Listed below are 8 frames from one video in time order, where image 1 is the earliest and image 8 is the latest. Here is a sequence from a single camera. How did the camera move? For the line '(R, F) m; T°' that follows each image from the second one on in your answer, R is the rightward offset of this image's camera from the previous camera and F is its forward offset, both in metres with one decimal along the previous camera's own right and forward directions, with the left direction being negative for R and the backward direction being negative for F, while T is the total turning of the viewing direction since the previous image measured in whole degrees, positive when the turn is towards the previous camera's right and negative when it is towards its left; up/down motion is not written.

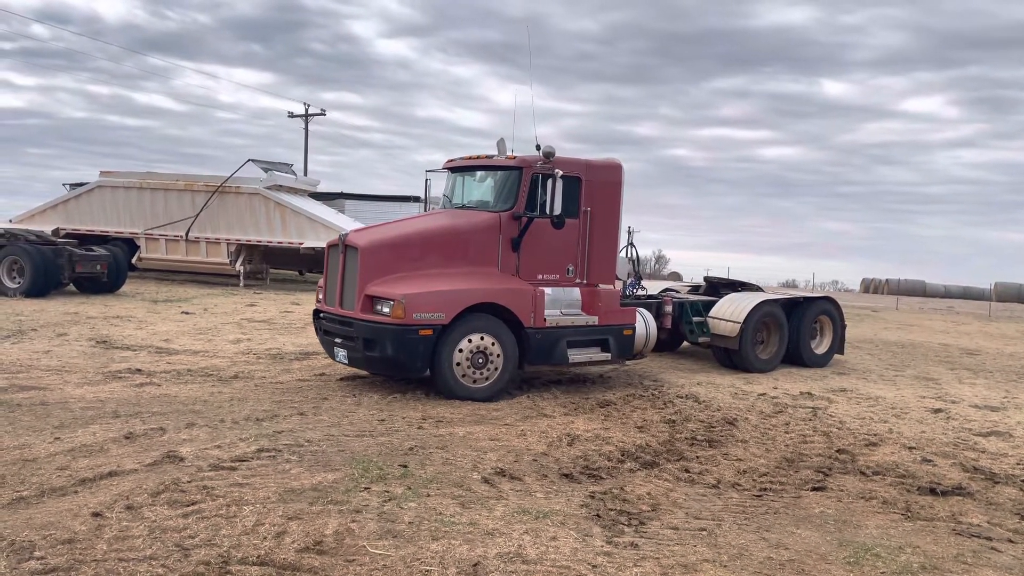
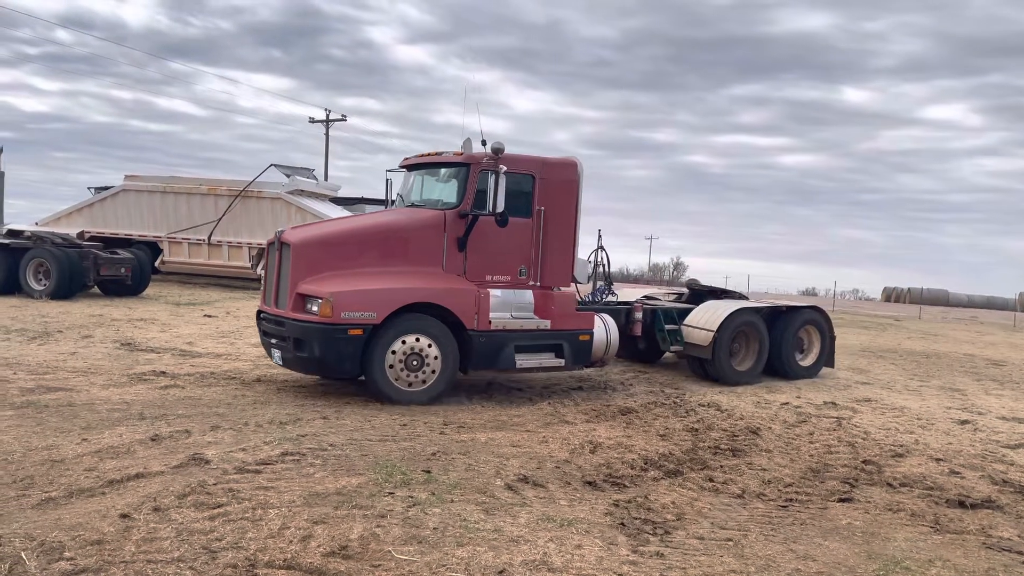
(0.0, 0.0) m; -1°
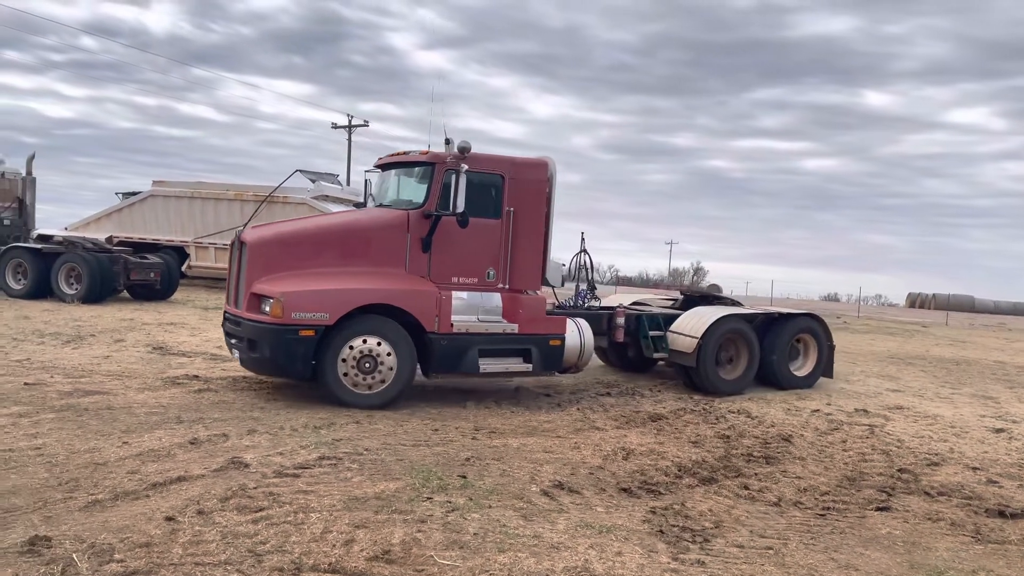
(-0.1, 0.0) m; -1°
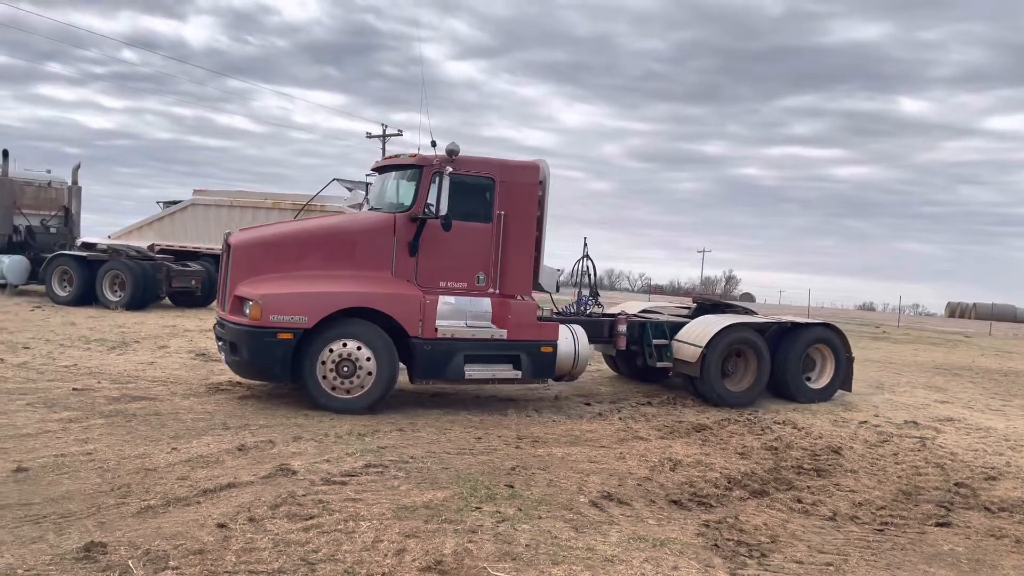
(-0.1, 0.0) m; -2°
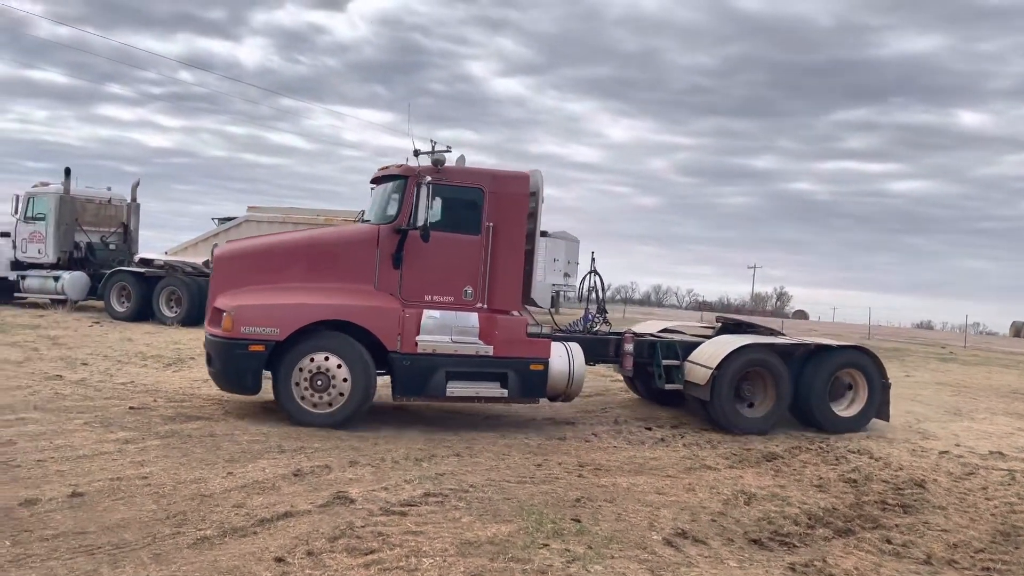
(-0.1, +0.2) m; -3°
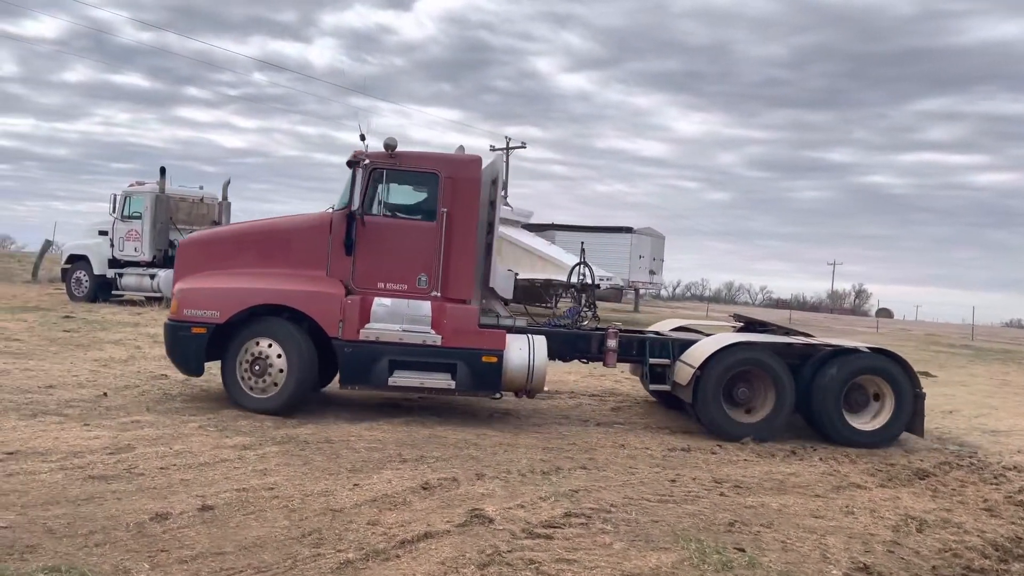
(-0.5, +0.4) m; -5°
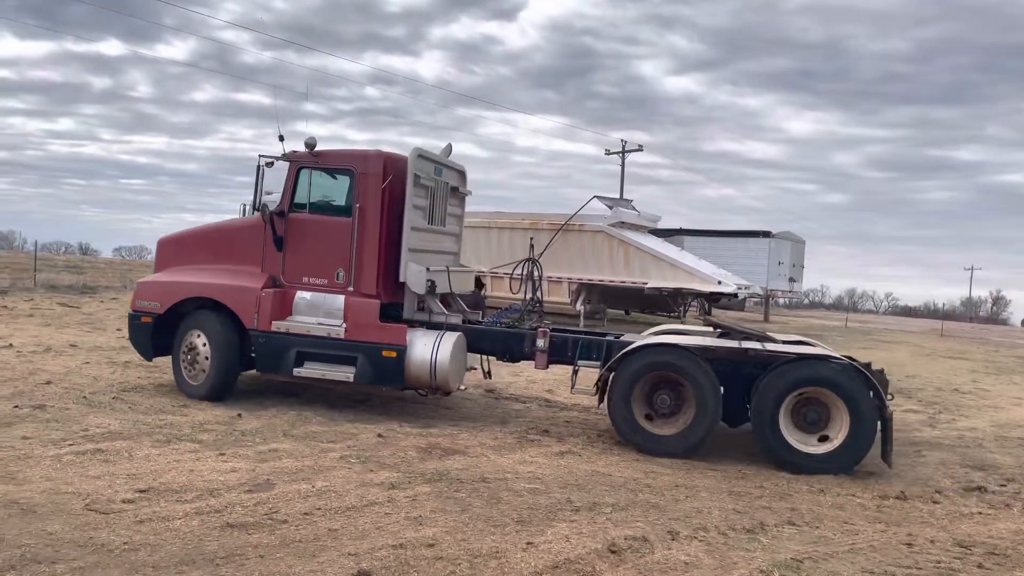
(-0.5, +0.9) m; -8°
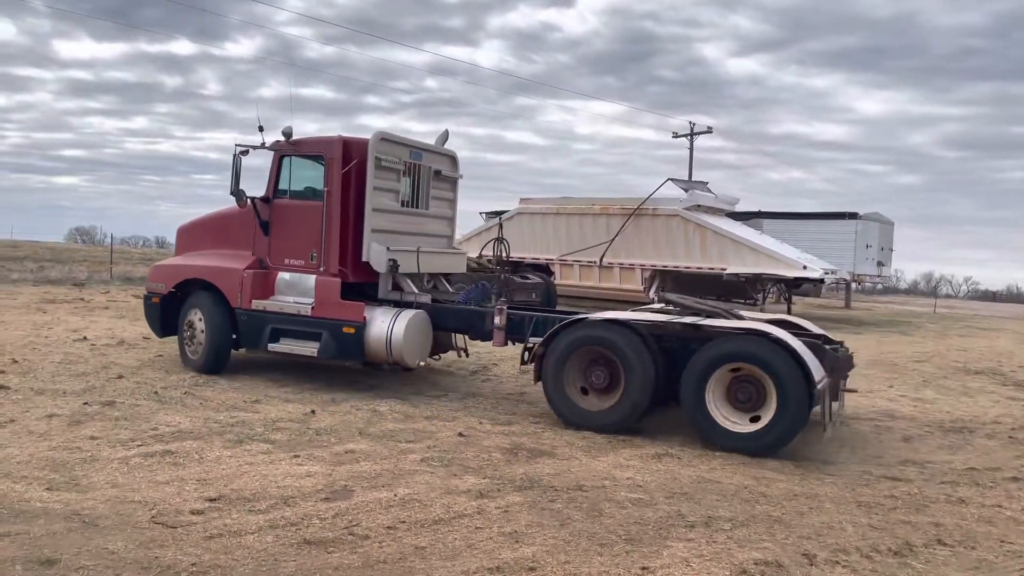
(-0.2, +0.6) m; -4°
